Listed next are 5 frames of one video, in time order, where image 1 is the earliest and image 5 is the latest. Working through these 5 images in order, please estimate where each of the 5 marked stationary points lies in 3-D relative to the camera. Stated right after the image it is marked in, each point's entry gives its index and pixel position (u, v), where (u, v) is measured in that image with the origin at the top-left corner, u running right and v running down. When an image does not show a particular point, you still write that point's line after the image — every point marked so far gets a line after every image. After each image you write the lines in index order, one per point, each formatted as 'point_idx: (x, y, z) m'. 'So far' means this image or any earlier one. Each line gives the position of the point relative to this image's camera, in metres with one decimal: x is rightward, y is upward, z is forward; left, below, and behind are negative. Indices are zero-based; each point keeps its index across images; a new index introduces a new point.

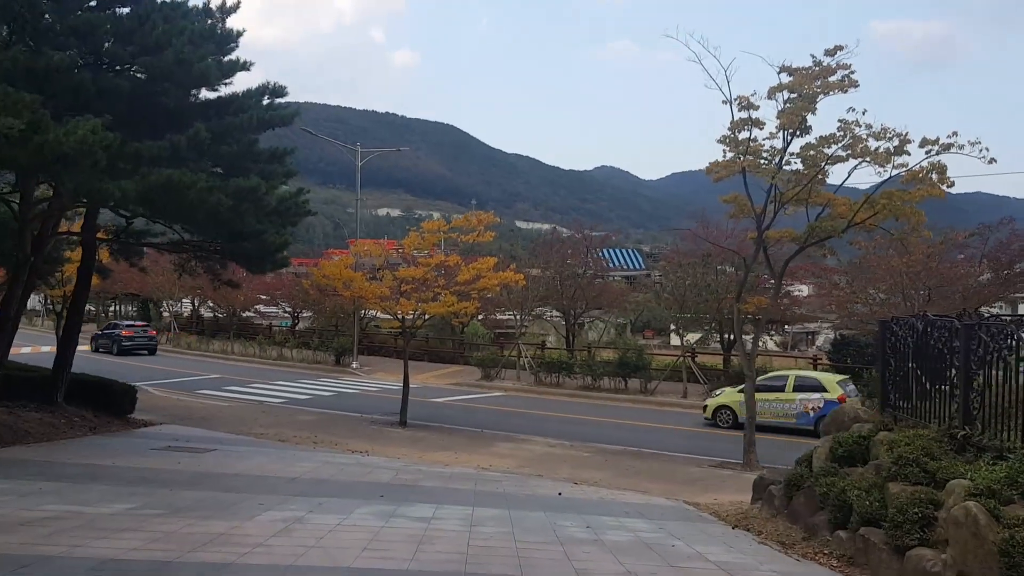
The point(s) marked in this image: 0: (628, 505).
0: (+1.5, -2.9, +10.6) m
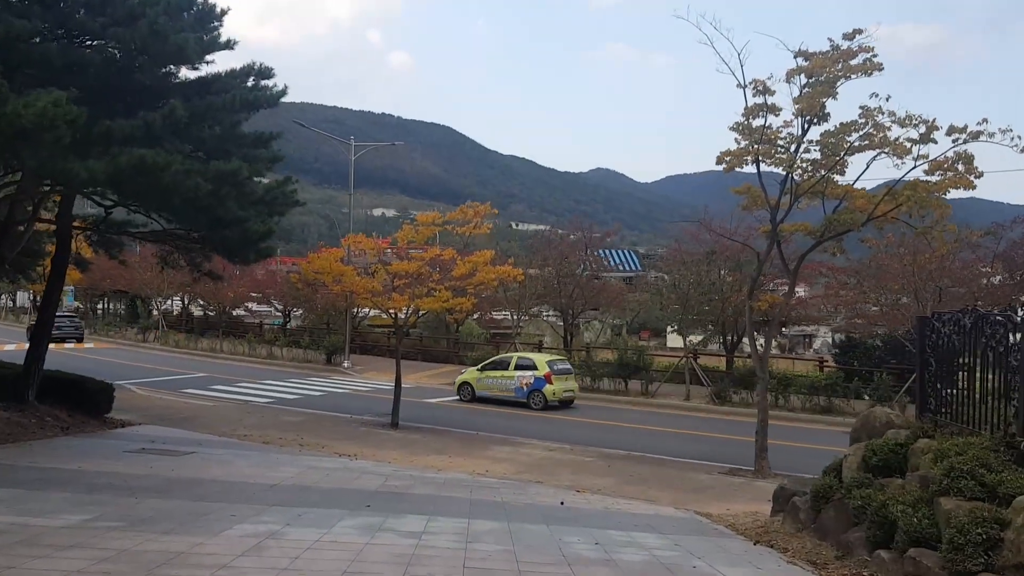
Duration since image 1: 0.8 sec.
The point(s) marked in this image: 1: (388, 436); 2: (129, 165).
0: (+1.5, -2.8, +9.8) m
1: (-2.5, -3.0, +16.2) m
2: (-4.7, +1.5, +9.8) m
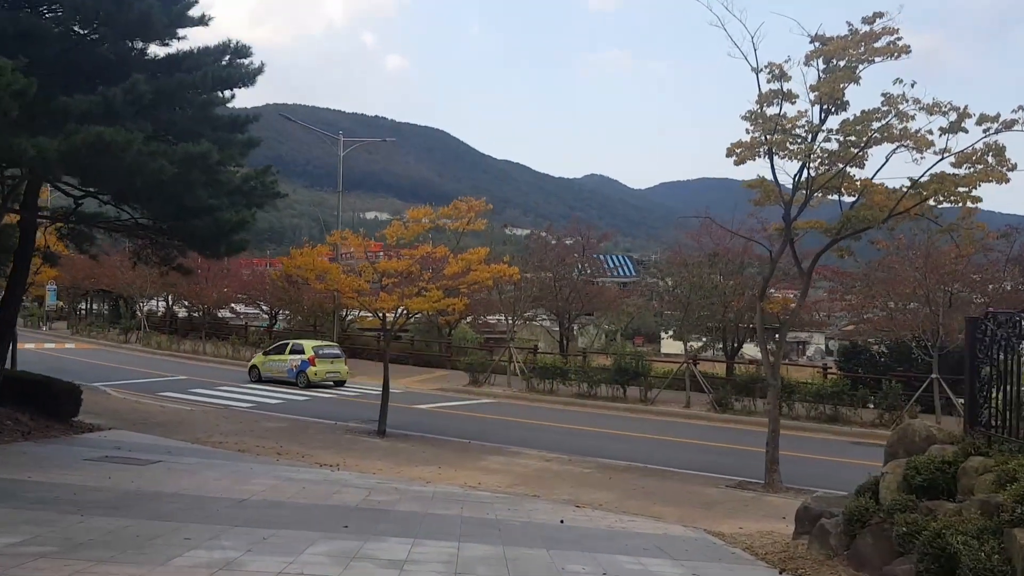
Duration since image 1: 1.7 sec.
0: (+1.5, -2.8, +8.9) m
1: (-2.7, -3.0, +15.2) m
2: (-4.7, +1.6, +8.8) m
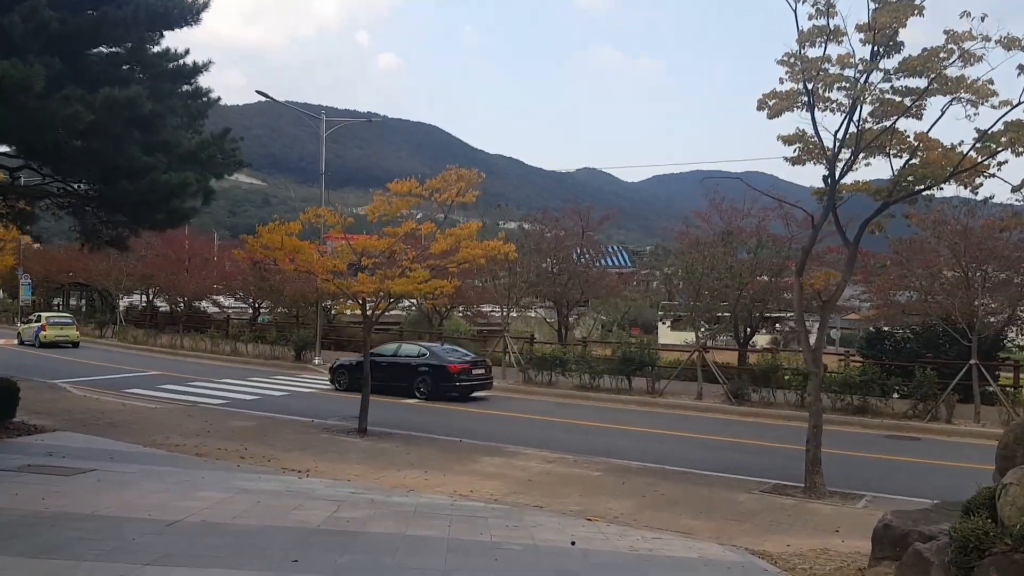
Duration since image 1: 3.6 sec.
0: (+1.5, -2.5, +7.1) m
1: (-2.7, -2.7, +13.4) m
2: (-4.8, +1.9, +7.0) m
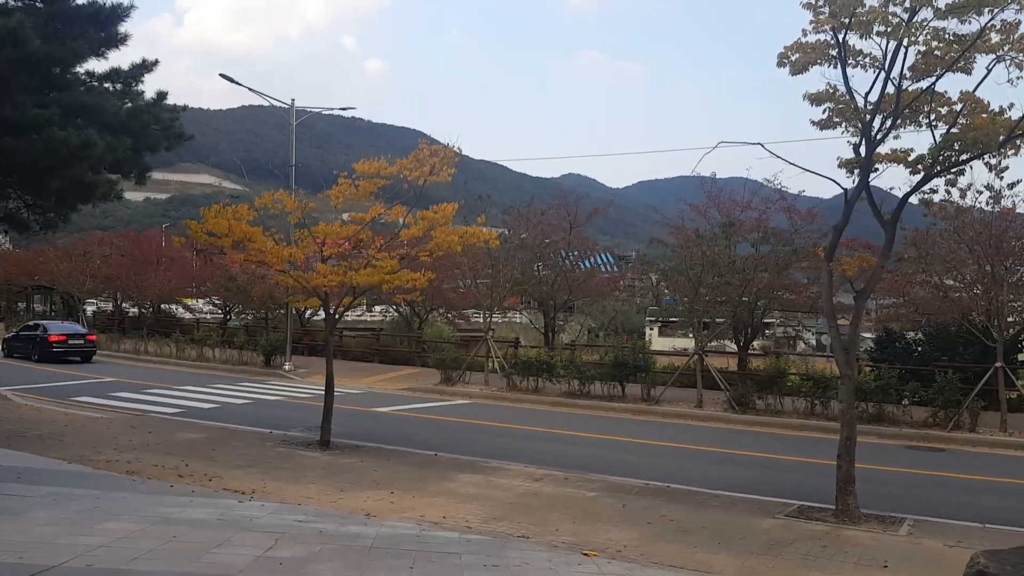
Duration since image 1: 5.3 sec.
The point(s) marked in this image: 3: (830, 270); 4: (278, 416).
0: (+1.3, -2.3, +5.5) m
1: (-3.0, -2.5, +11.7) m
2: (-4.9, +2.0, +5.3) m
3: (+3.8, +0.2, +9.7) m
4: (-5.0, -2.7, +17.0) m
